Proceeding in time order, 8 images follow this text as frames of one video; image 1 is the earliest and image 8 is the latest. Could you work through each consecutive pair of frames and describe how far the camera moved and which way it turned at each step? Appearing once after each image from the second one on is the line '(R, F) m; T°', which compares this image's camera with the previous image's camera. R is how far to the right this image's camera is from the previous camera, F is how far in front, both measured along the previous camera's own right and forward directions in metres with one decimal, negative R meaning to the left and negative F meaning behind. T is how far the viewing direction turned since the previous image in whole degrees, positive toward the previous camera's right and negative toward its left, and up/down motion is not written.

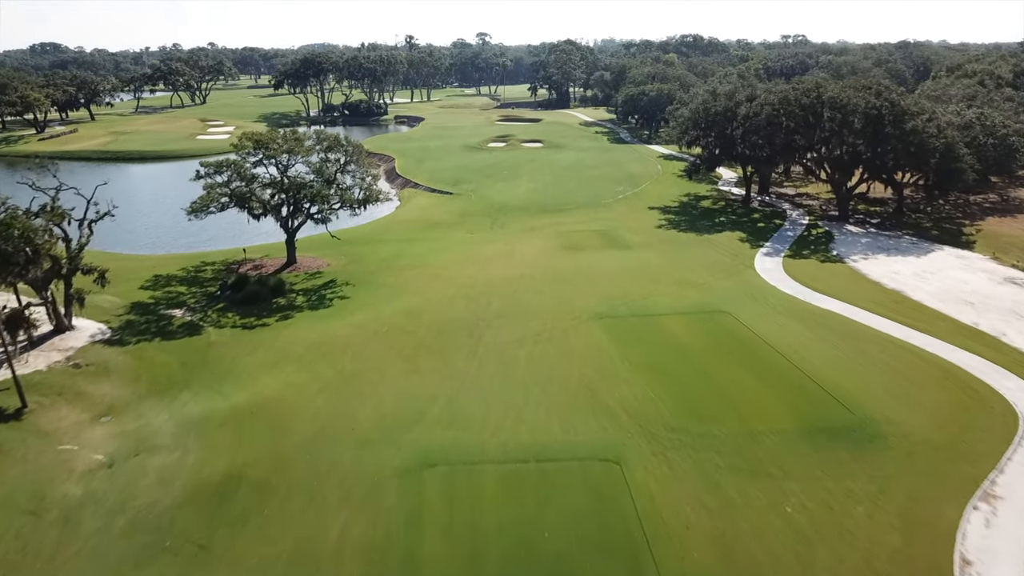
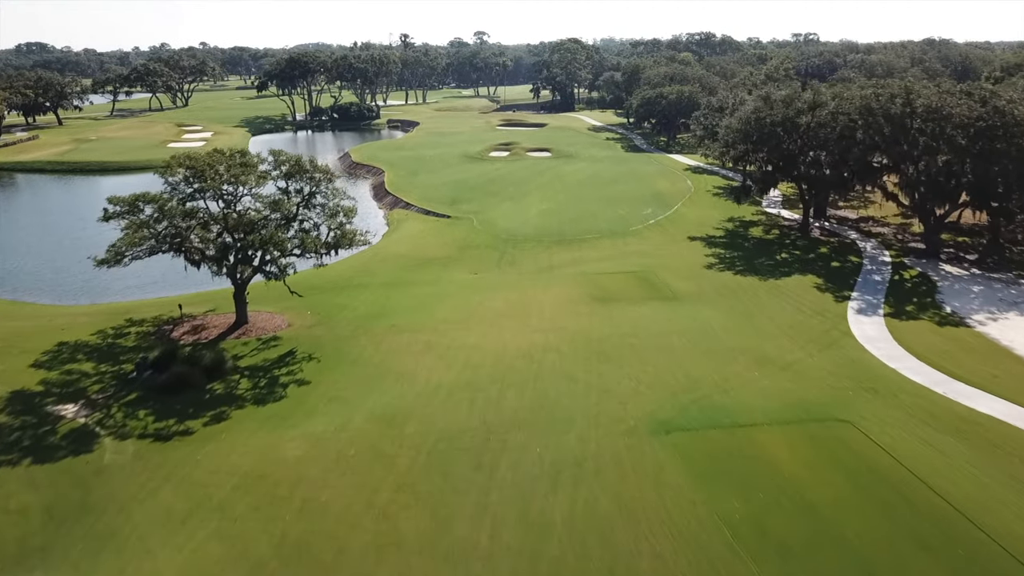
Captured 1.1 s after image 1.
(-0.7, +9.2) m; 0°
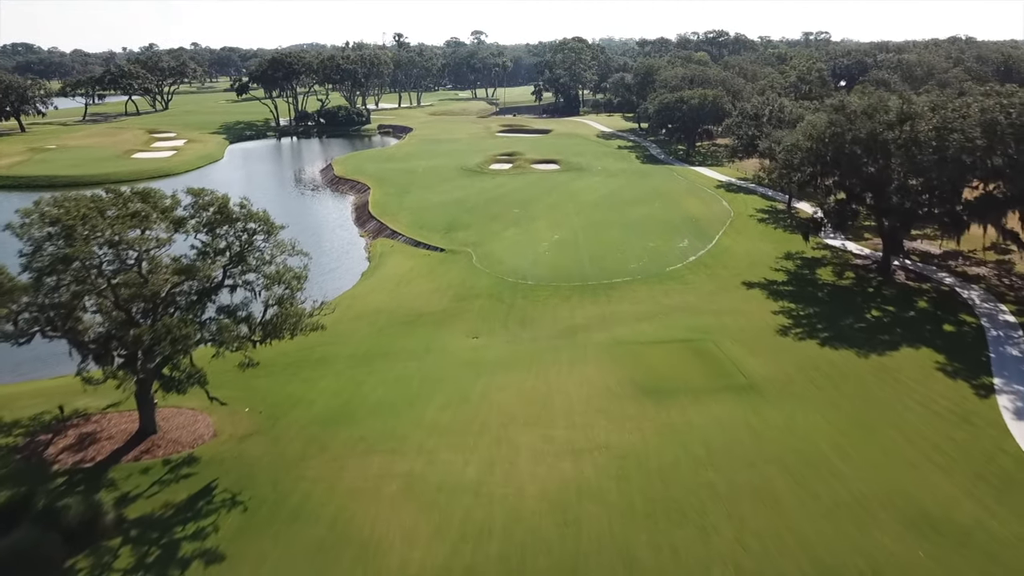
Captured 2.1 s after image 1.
(-0.5, +8.9) m; 0°
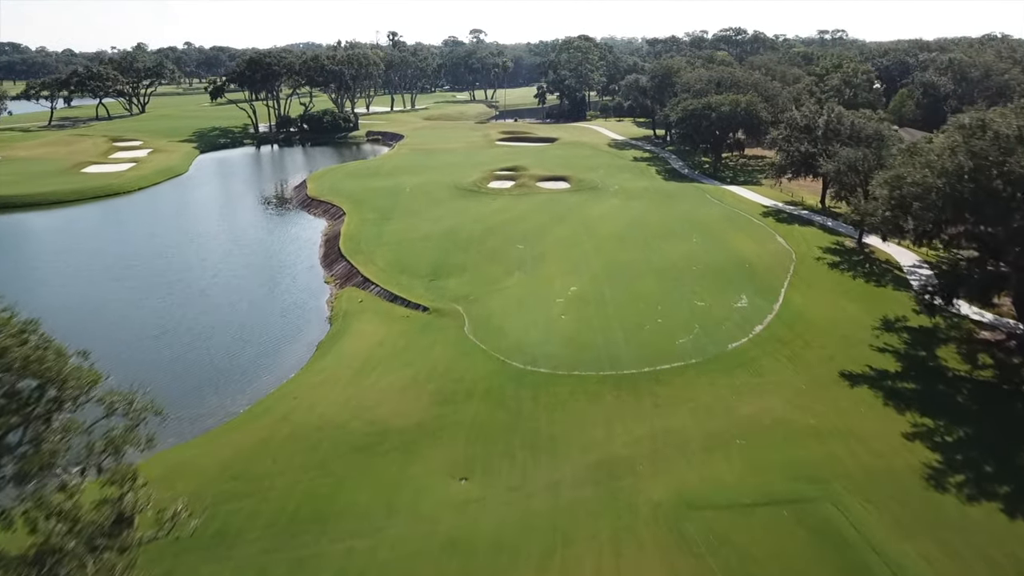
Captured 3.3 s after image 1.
(-0.2, +9.9) m; 0°
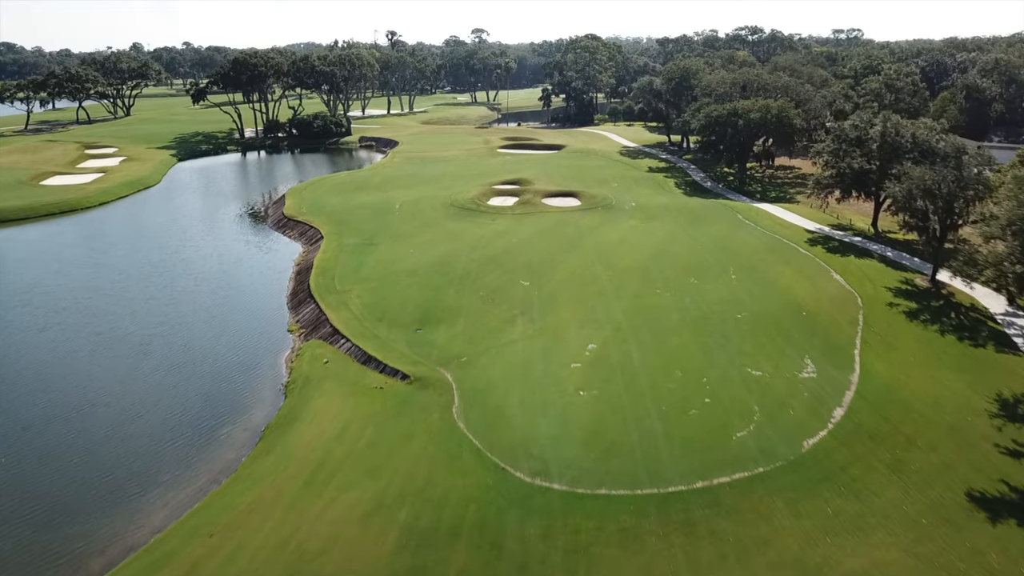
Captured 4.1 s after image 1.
(0.0, +6.9) m; 0°
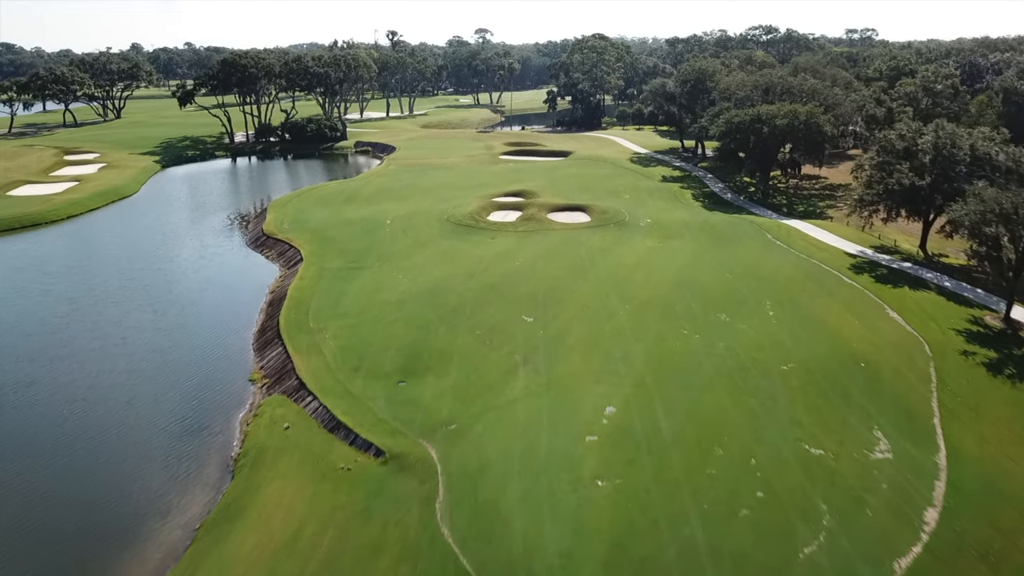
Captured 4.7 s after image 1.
(+0.1, +4.9) m; 0°
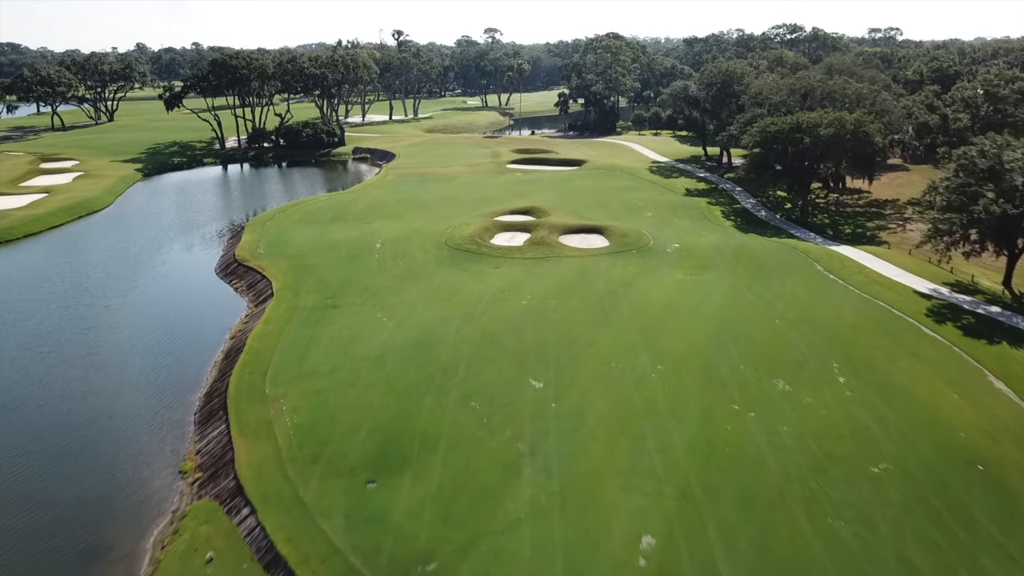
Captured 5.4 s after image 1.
(+0.2, +6.0) m; -1°
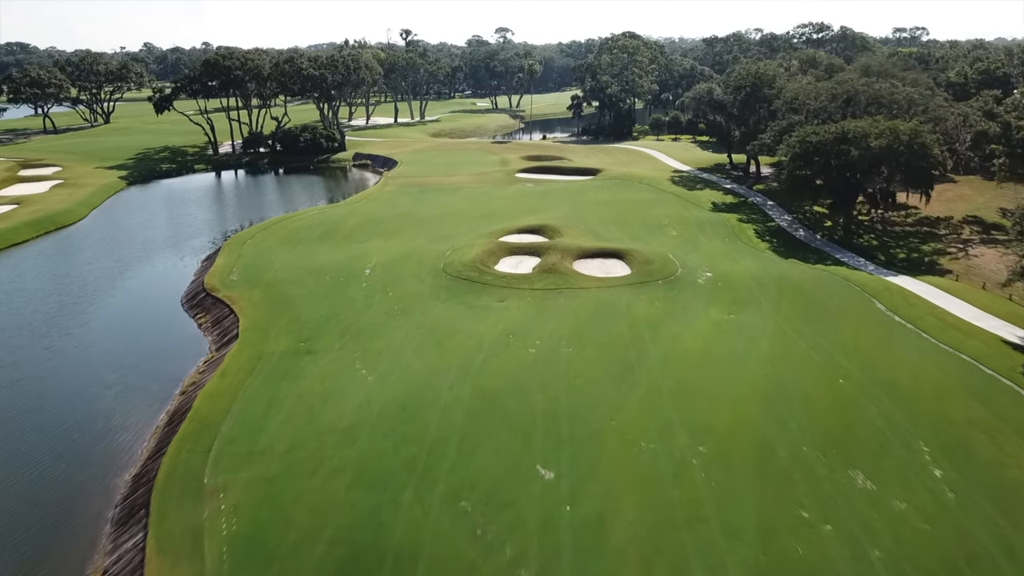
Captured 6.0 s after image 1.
(+0.2, +5.2) m; -1°
